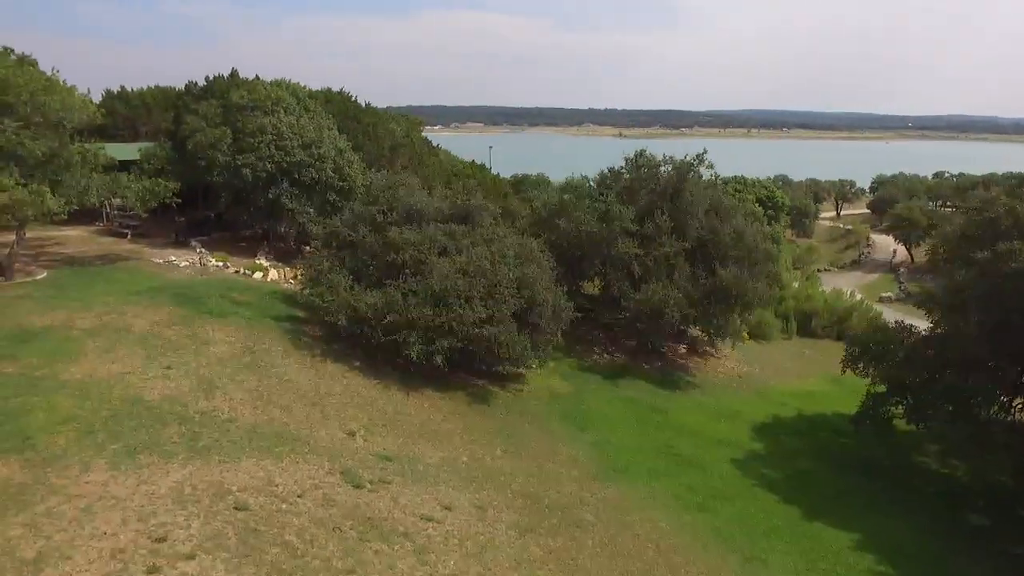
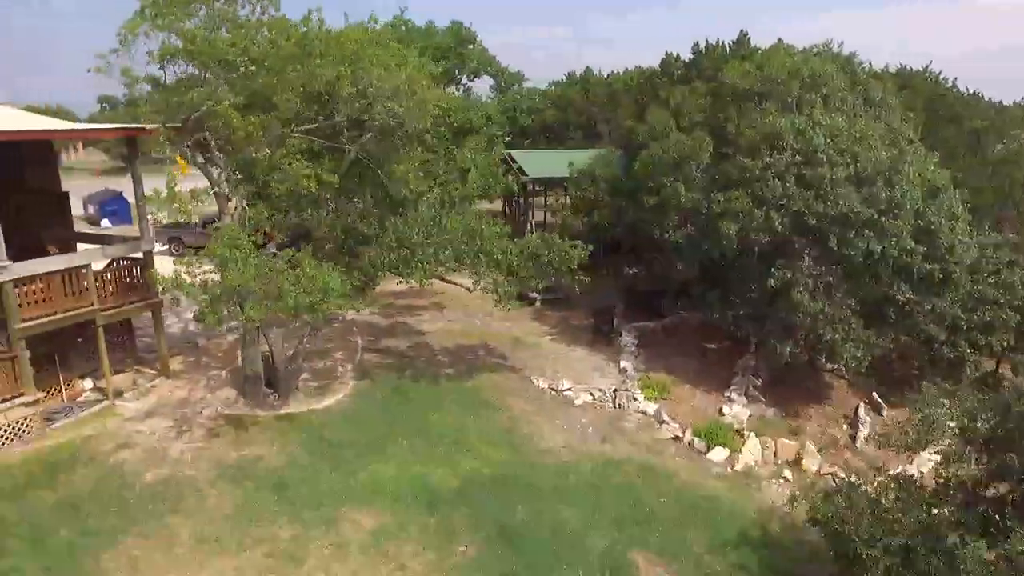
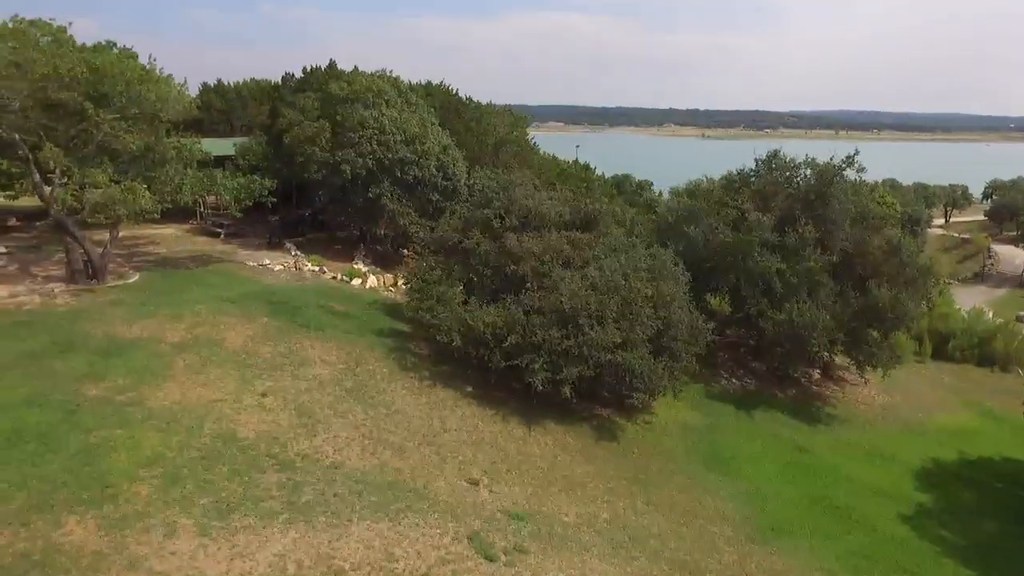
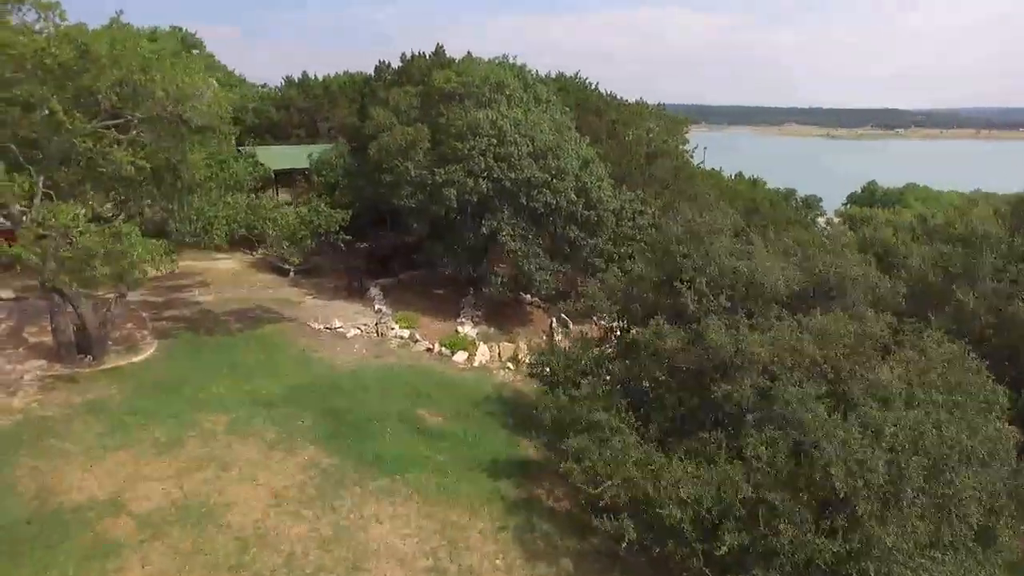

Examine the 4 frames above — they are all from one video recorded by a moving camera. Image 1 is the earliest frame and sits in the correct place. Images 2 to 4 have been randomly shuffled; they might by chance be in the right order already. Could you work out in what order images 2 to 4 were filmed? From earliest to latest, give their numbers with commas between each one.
3, 4, 2
